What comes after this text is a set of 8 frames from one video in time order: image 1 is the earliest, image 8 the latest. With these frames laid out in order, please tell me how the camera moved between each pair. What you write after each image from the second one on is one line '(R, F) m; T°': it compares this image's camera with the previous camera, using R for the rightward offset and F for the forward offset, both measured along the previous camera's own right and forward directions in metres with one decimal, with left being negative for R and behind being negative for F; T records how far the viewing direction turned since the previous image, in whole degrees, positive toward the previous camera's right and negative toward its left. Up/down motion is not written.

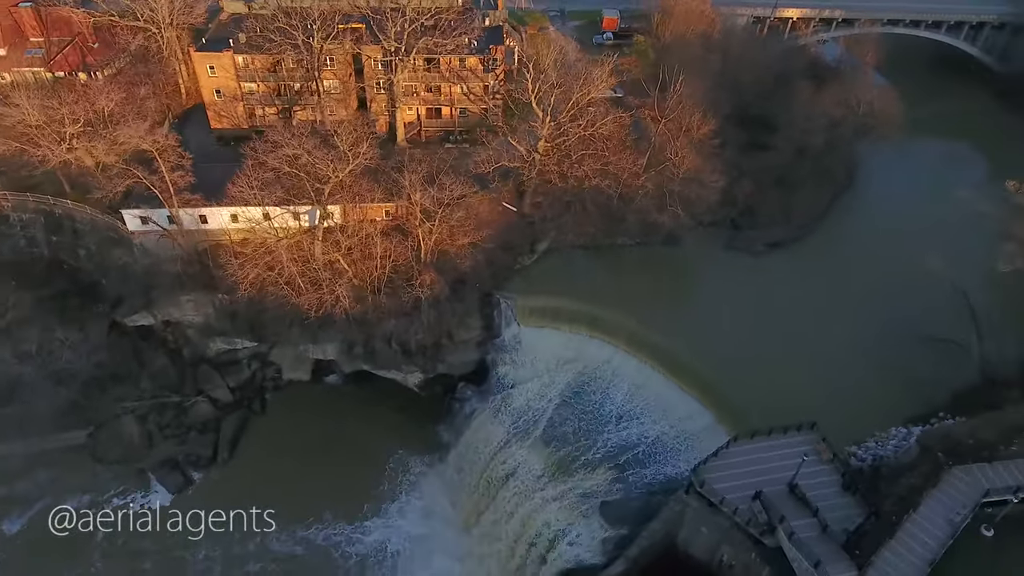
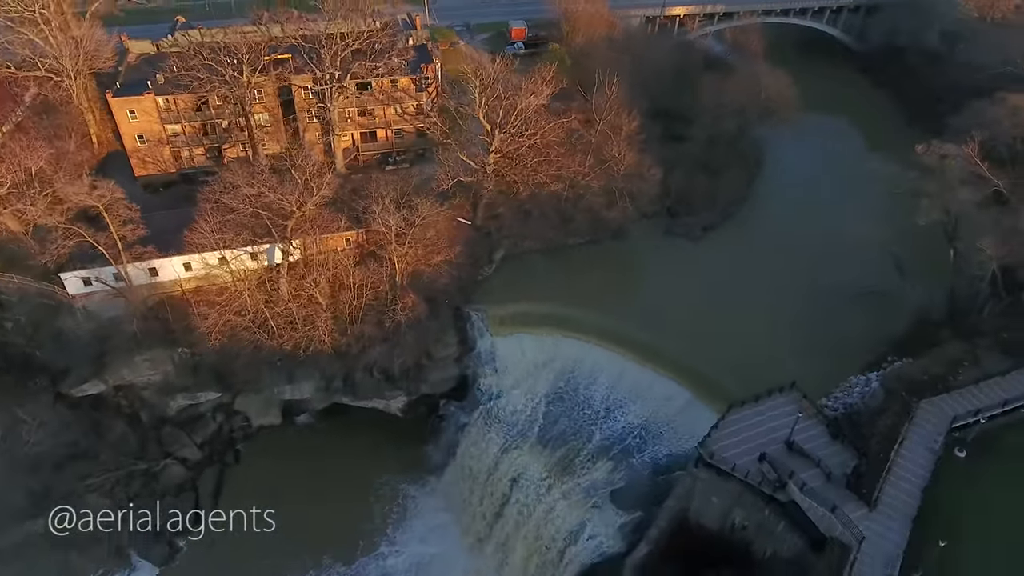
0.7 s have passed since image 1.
(-4.5, -0.3) m; +9°
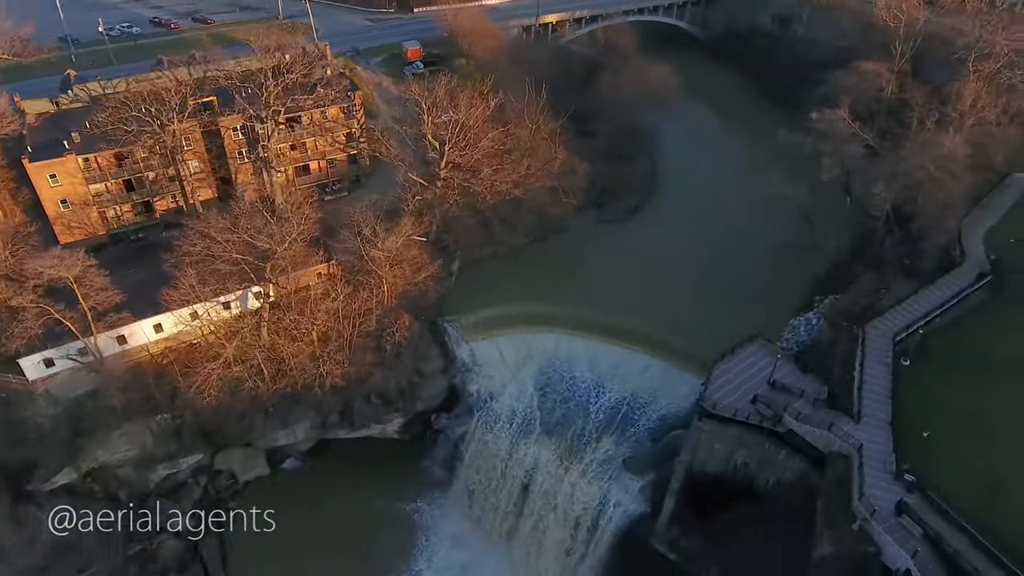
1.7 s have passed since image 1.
(-6.8, -1.1) m; +12°
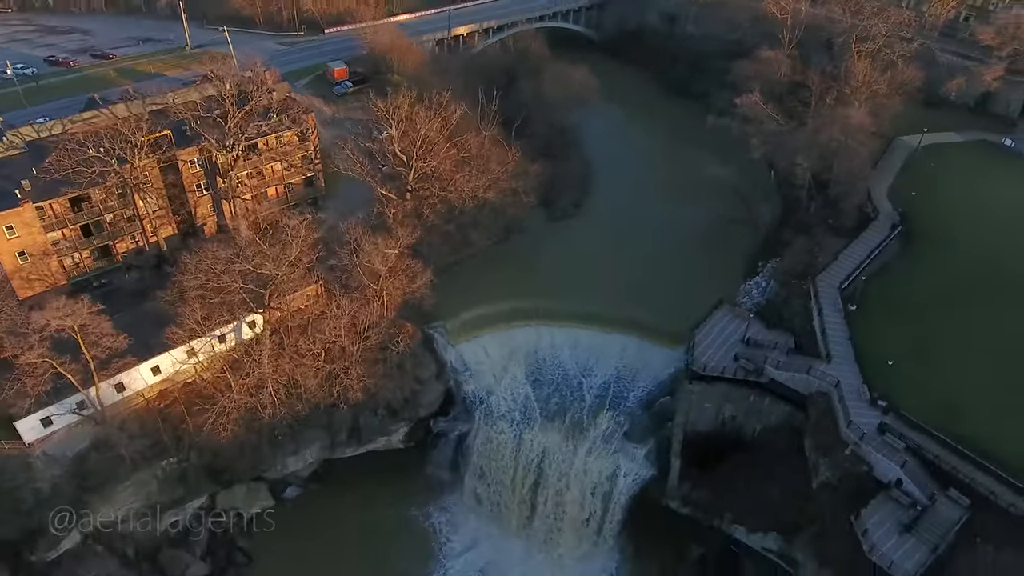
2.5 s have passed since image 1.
(-5.7, -1.3) m; +9°
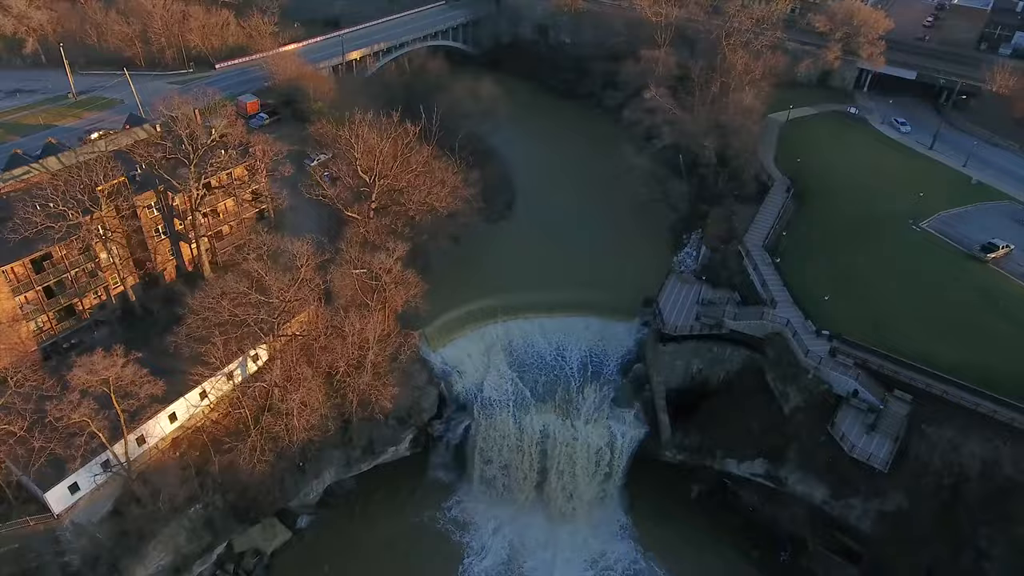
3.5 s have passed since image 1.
(-7.5, -2.0) m; +12°
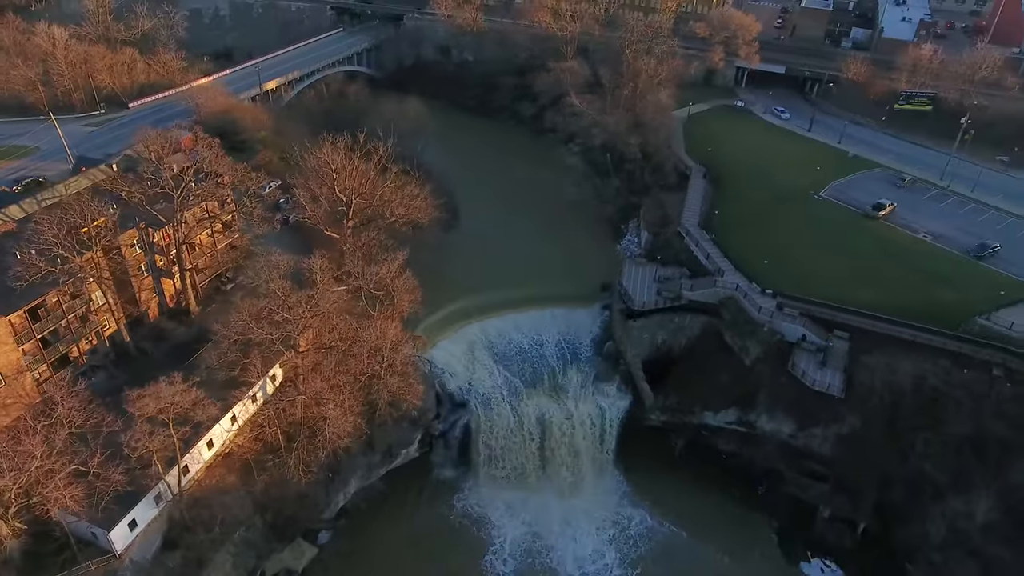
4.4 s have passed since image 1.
(-6.9, -2.5) m; +10°
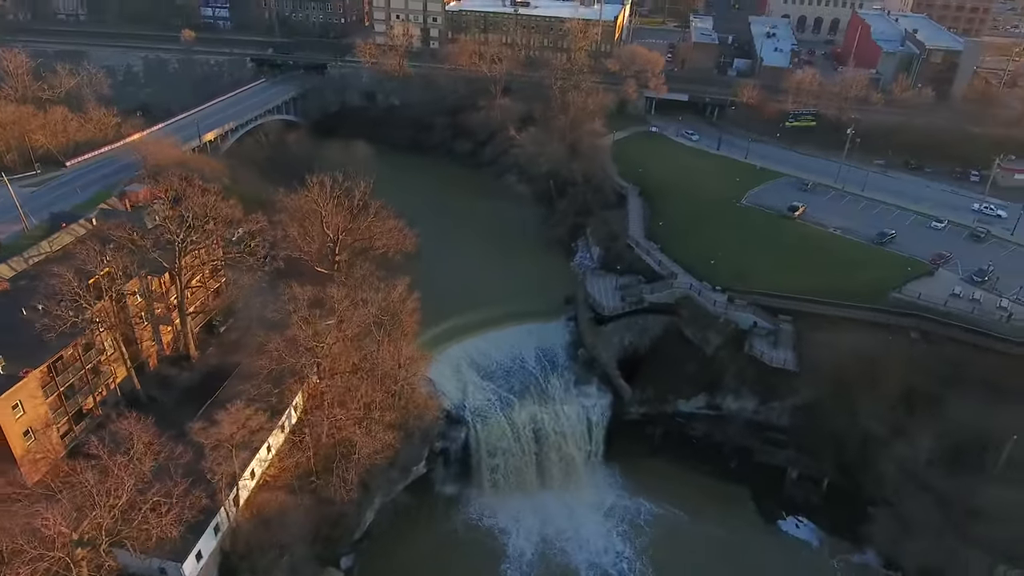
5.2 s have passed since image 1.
(-6.2, -3.0) m; +9°
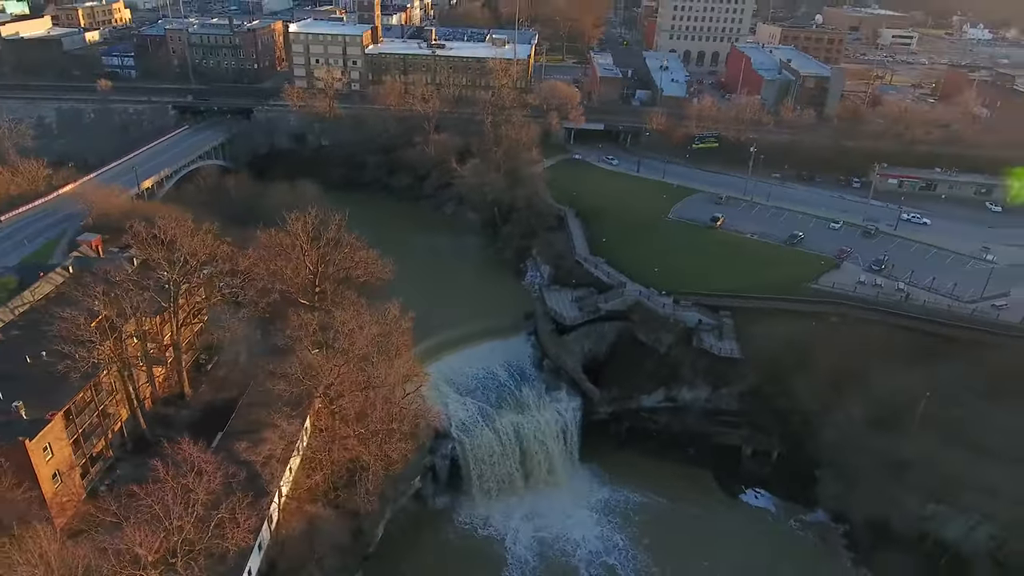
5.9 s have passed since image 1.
(-5.5, -3.2) m; +8°
